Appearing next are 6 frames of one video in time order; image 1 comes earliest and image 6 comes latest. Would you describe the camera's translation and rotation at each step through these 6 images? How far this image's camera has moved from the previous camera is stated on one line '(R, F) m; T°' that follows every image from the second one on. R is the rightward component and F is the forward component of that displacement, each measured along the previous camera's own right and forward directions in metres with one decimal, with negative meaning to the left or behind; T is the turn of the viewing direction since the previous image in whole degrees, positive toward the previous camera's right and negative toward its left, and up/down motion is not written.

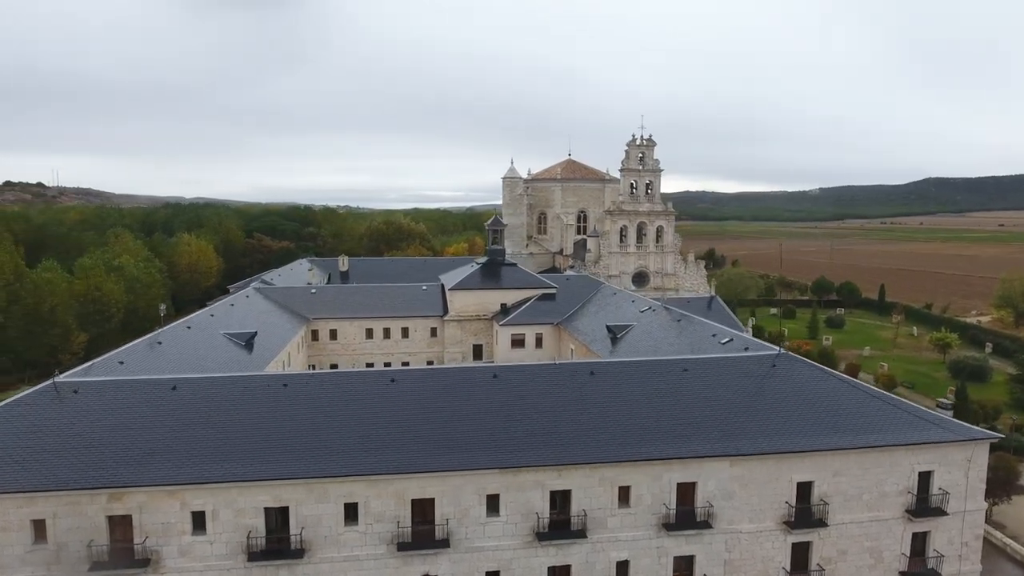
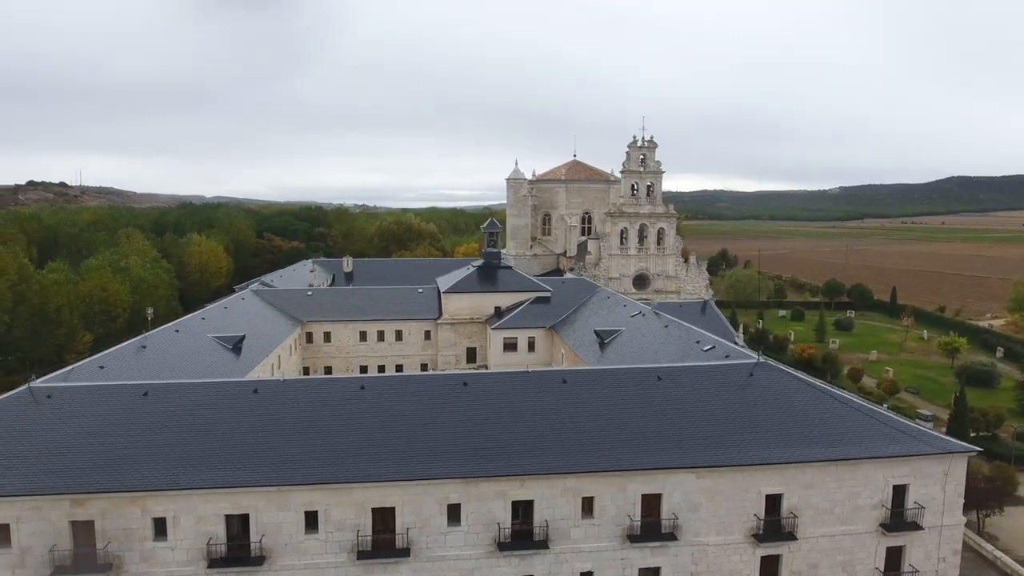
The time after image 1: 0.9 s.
(+1.4, +0.1) m; -2°
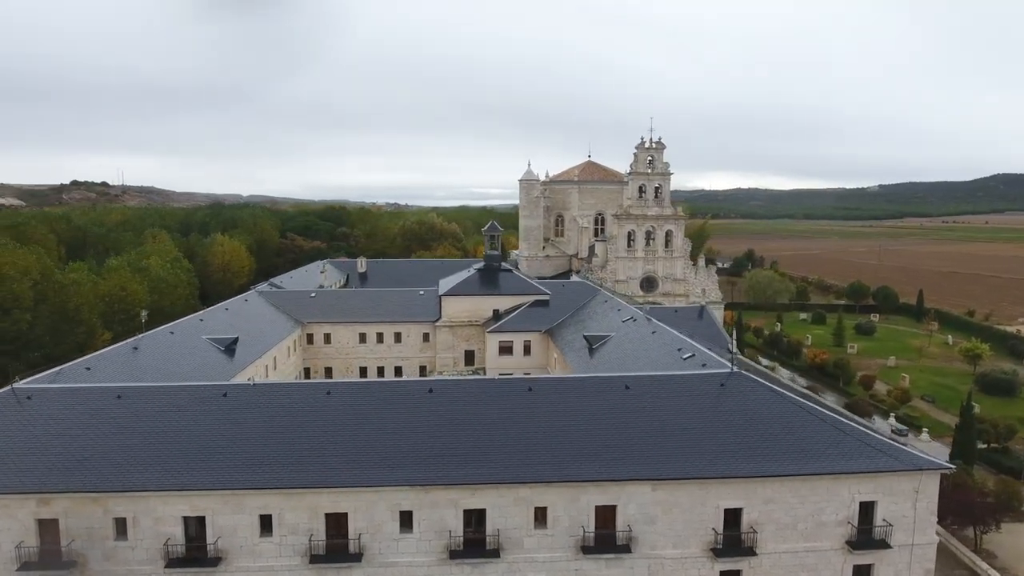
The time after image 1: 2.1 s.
(+2.0, 0.0) m; -3°
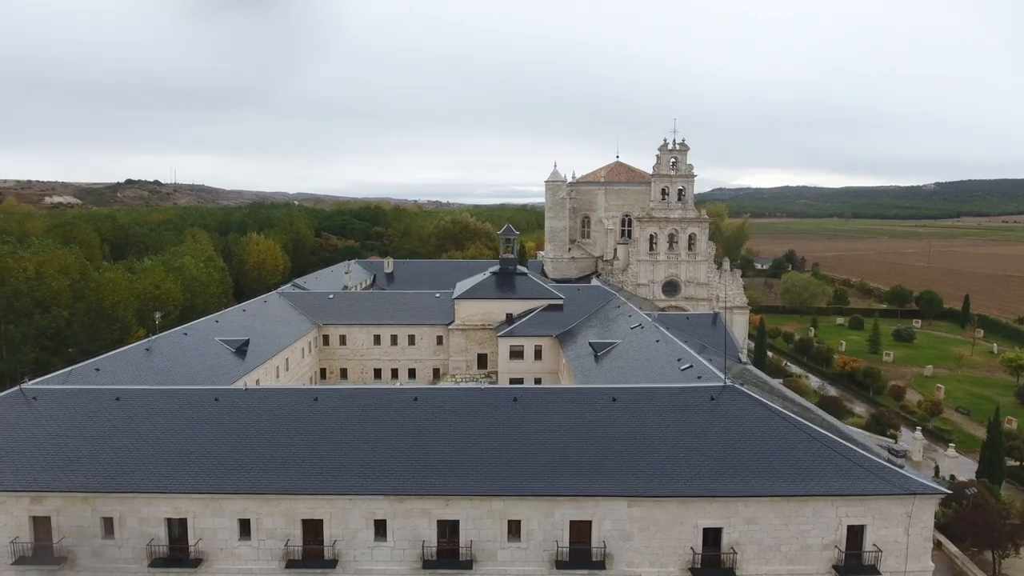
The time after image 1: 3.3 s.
(+1.7, +0.1) m; -4°
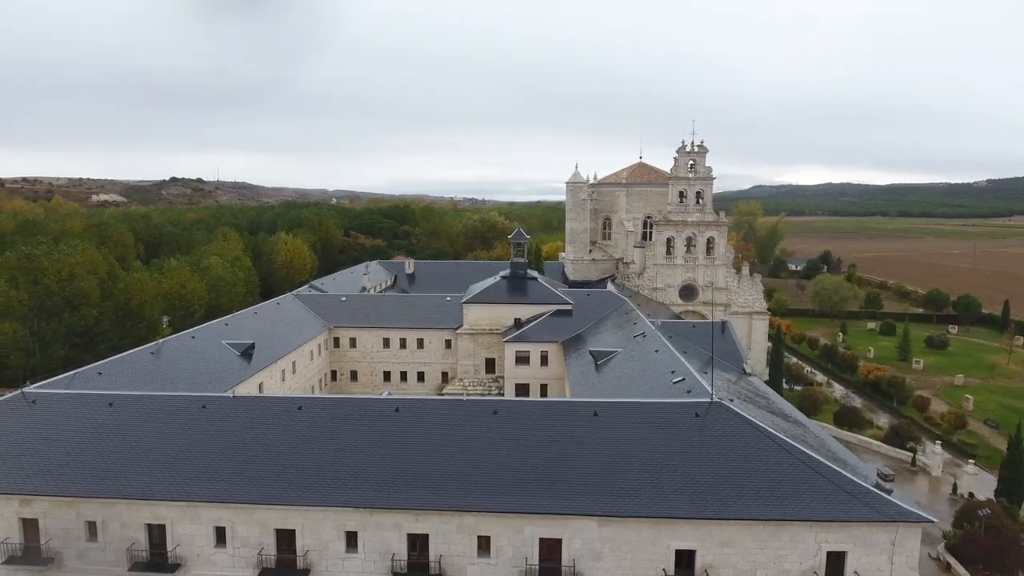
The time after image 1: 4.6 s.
(+1.6, +0.2) m; -3°
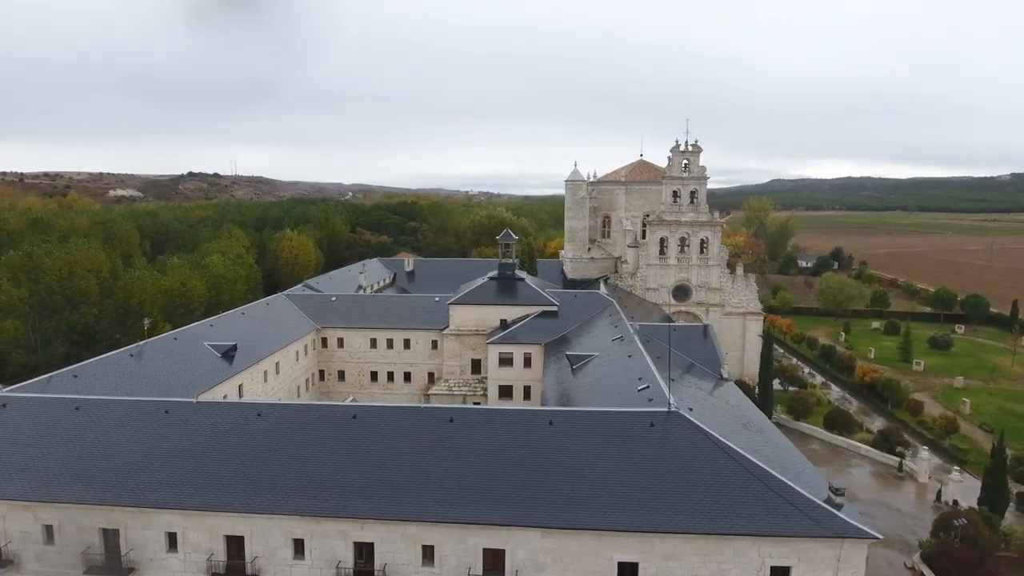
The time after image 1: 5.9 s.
(+1.8, 0.0) m; -2°
